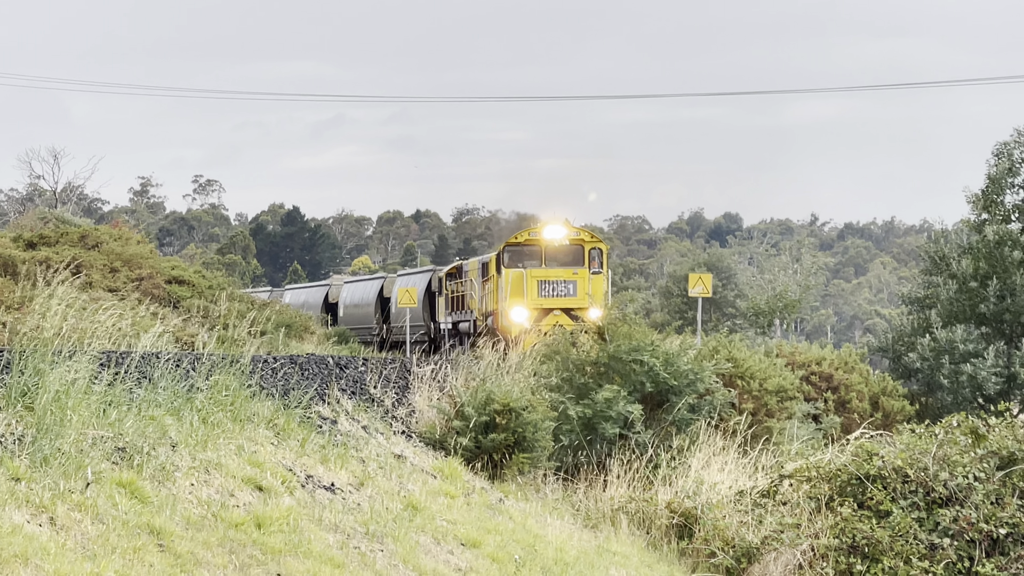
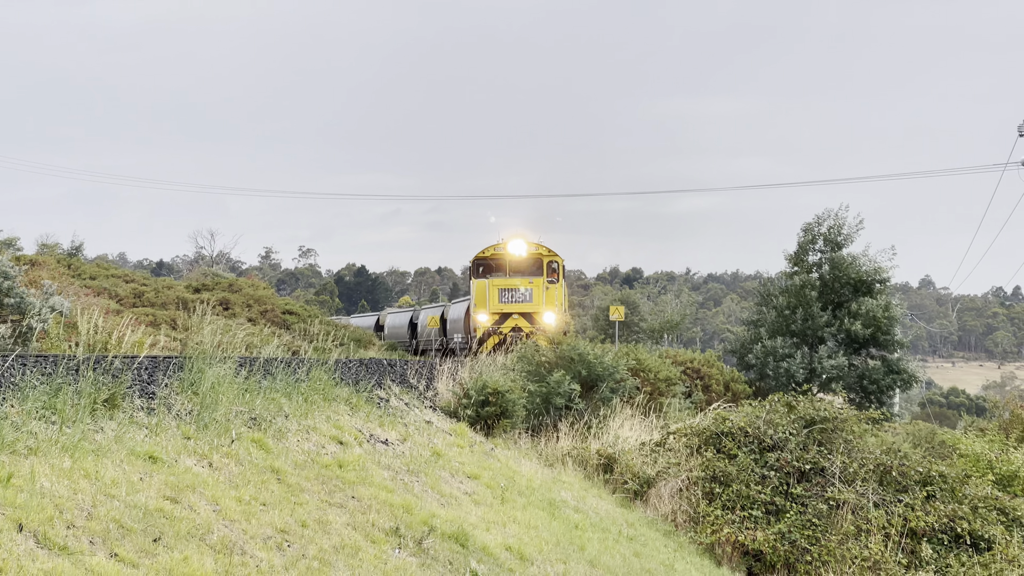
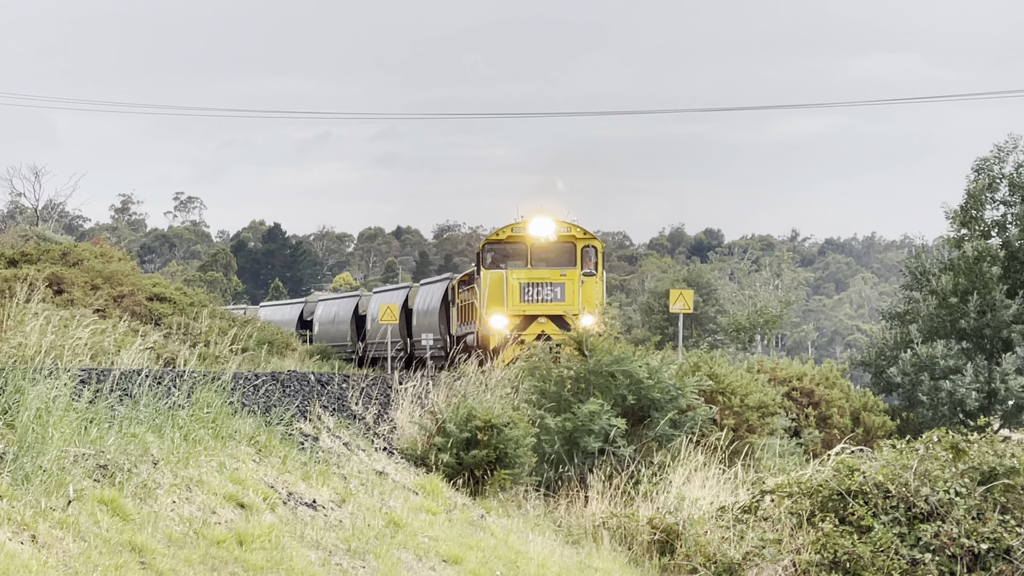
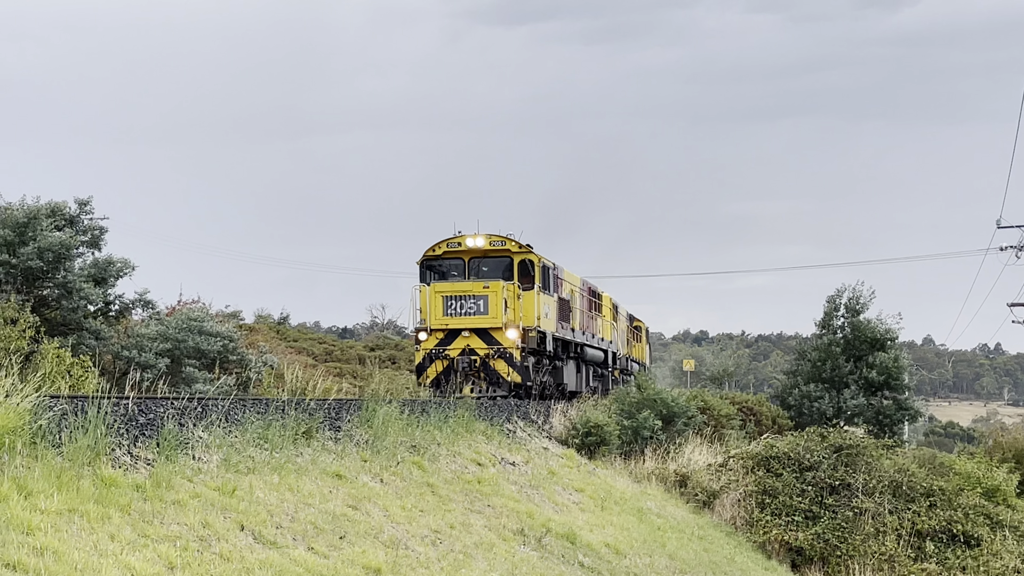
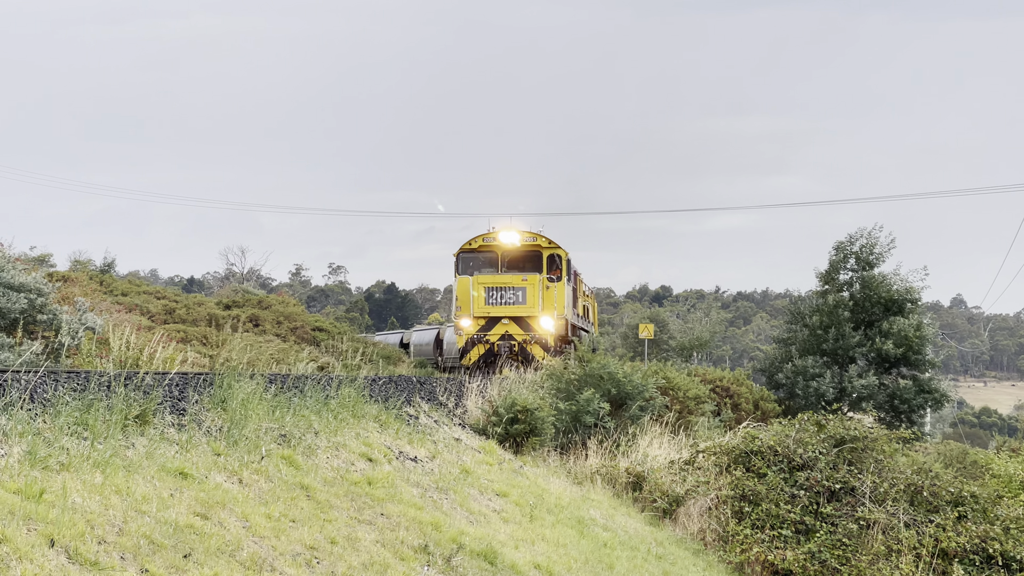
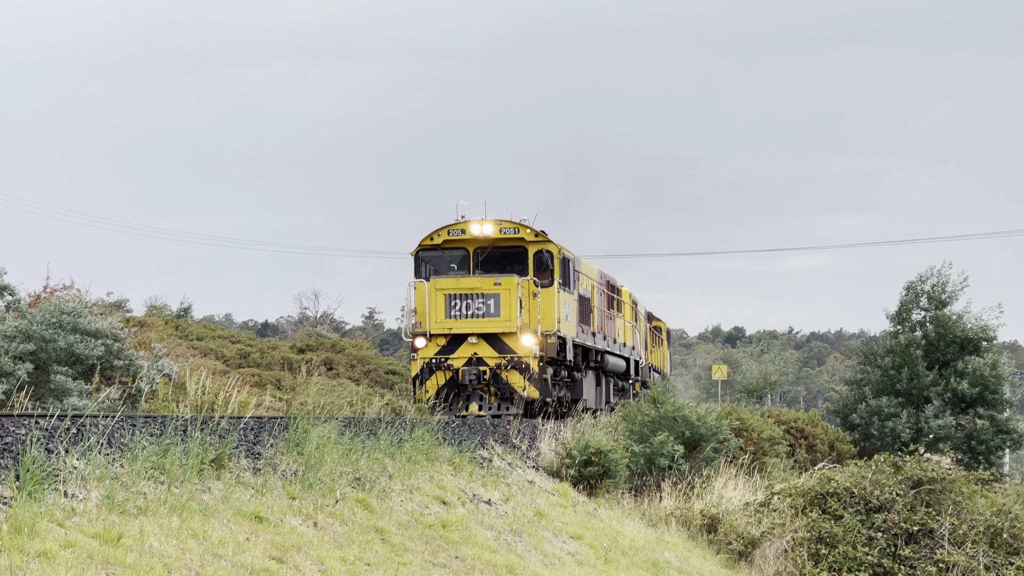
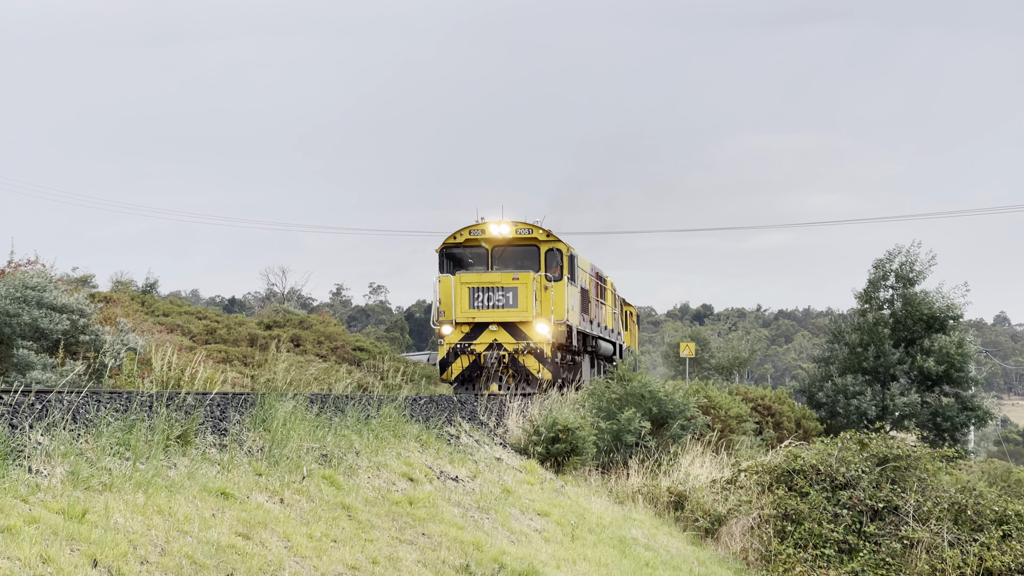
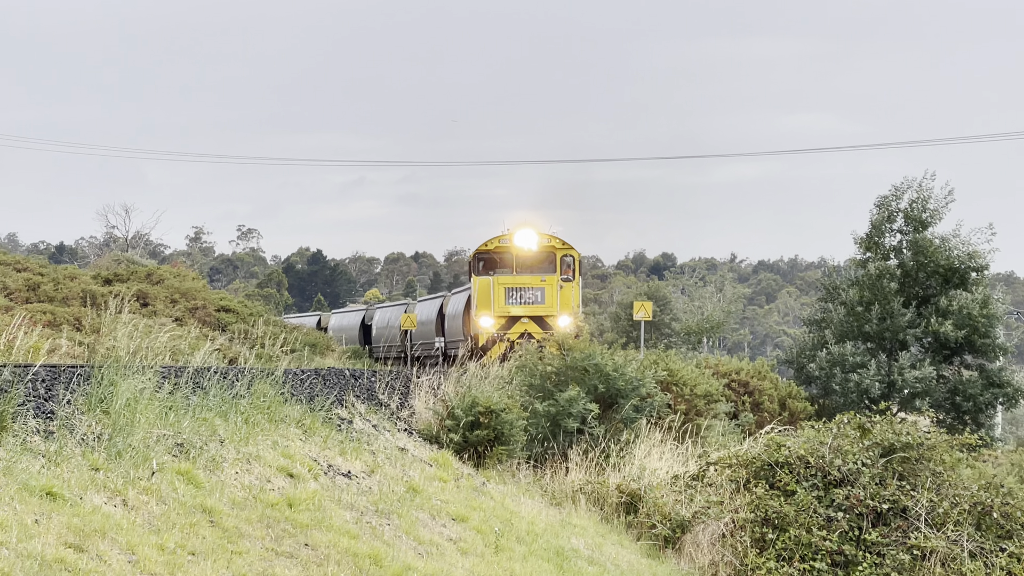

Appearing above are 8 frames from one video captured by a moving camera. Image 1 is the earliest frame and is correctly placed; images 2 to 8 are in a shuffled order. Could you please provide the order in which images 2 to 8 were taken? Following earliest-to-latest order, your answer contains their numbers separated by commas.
3, 8, 2, 5, 7, 6, 4
